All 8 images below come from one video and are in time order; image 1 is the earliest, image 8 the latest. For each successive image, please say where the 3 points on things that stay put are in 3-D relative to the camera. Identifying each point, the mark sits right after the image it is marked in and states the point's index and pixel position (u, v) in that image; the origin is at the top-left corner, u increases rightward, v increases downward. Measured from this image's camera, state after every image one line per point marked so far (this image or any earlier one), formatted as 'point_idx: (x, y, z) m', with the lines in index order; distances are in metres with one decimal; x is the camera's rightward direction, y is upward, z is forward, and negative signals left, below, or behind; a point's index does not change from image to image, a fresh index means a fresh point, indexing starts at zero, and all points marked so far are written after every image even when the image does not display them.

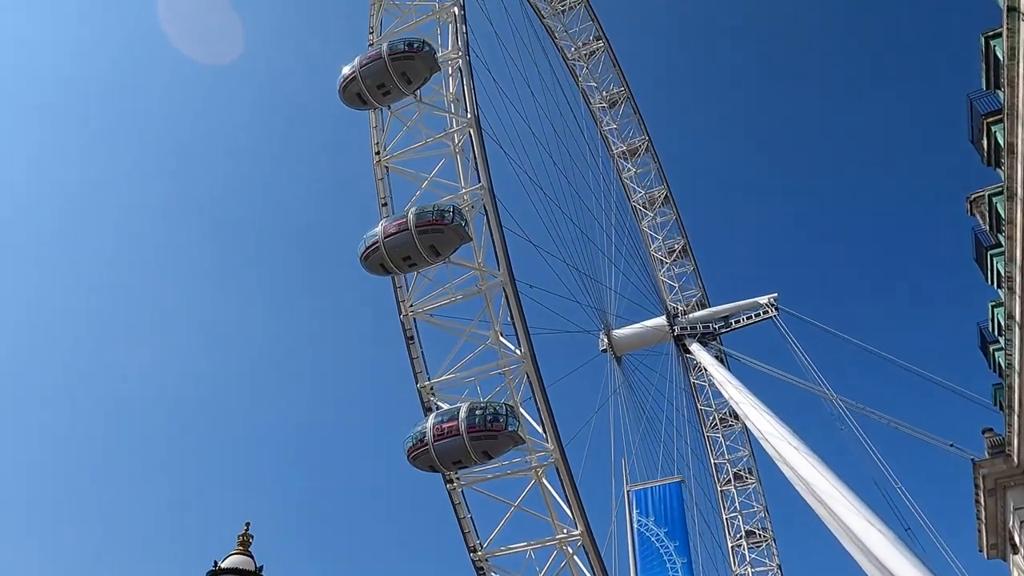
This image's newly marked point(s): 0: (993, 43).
0: (+9.7, +5.7, +14.9) m
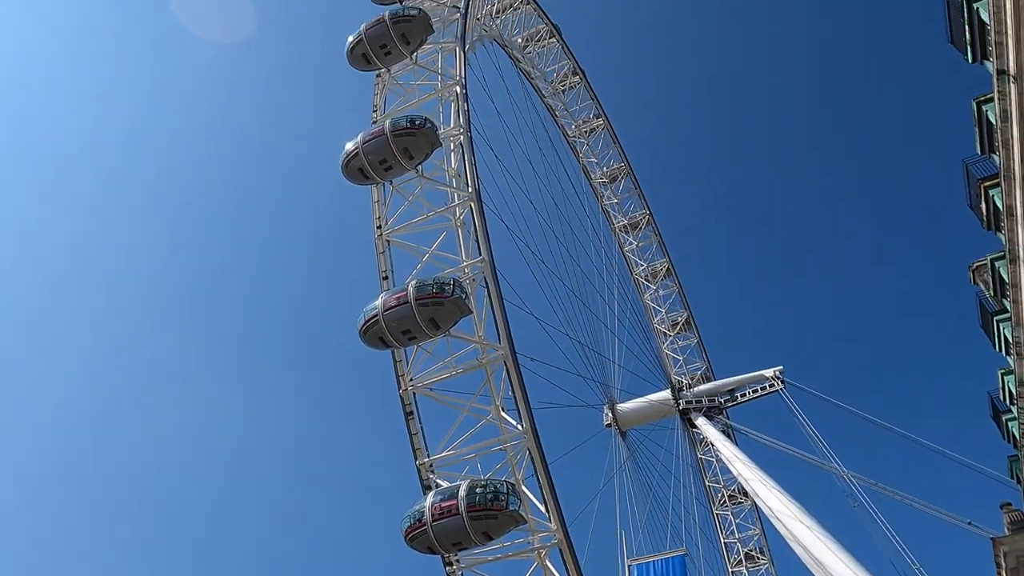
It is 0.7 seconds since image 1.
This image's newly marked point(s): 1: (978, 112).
0: (+9.7, +3.9, +15.0) m
1: (+9.8, +3.8, +15.4) m
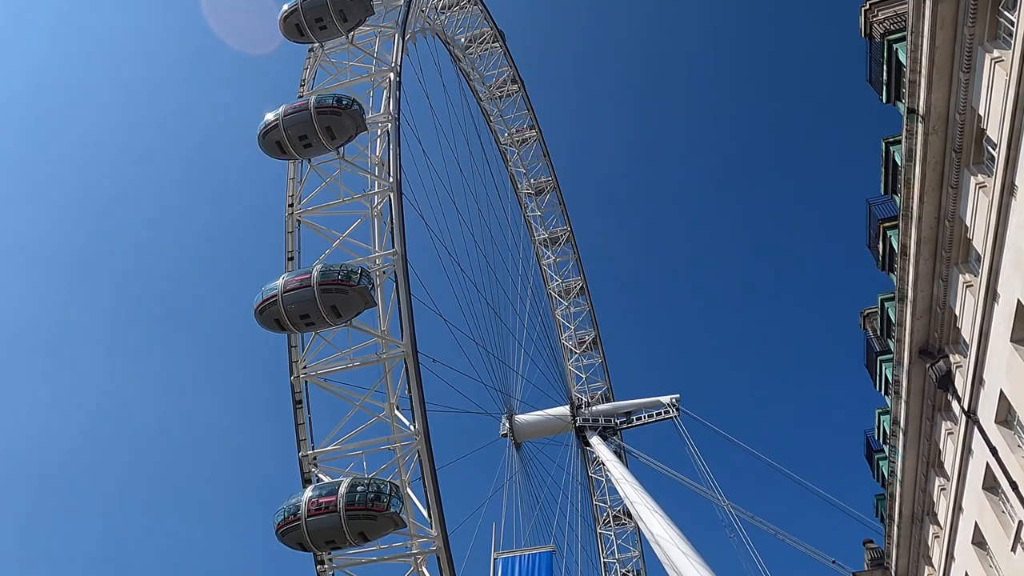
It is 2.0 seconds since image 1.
0: (+8.1, +3.0, +15.5) m
1: (+8.1, +2.9, +15.9) m
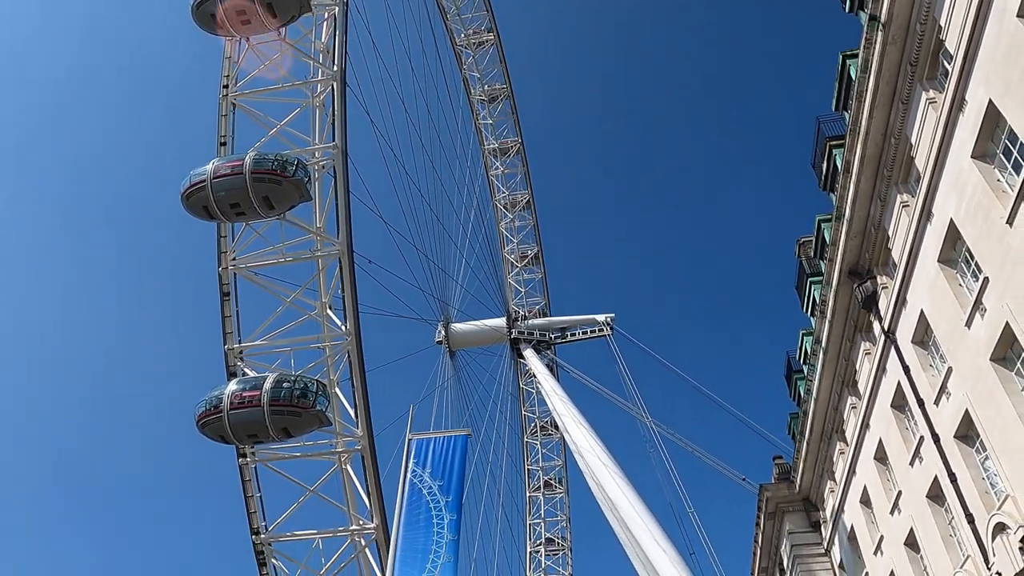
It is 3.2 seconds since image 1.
0: (+6.9, +4.5, +15.1) m
1: (+6.9, +4.5, +15.5) m
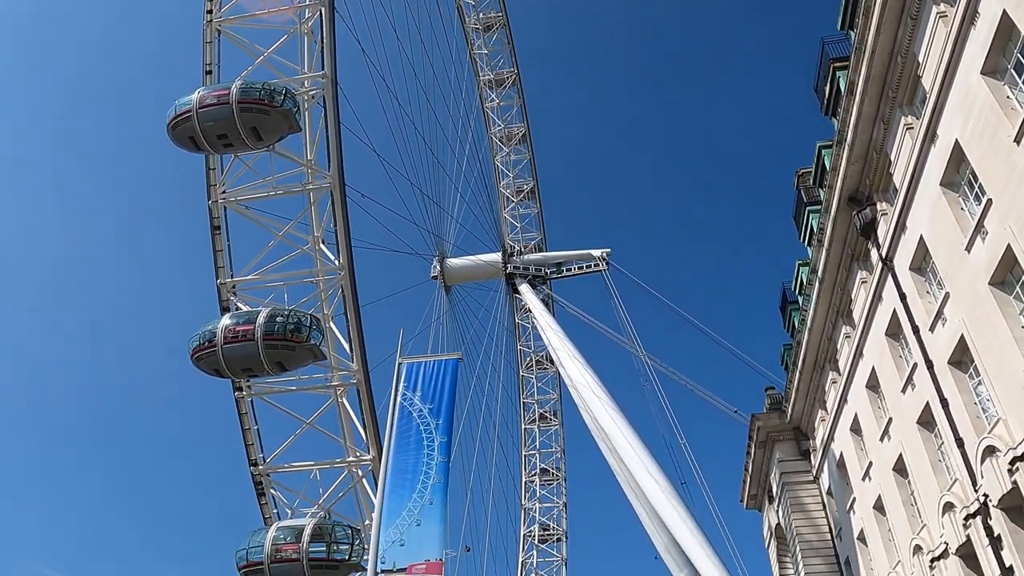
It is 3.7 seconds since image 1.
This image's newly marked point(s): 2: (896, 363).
0: (+6.8, +5.9, +14.4) m
1: (+6.8, +5.9, +14.8) m
2: (+7.3, -1.5, +14.0) m
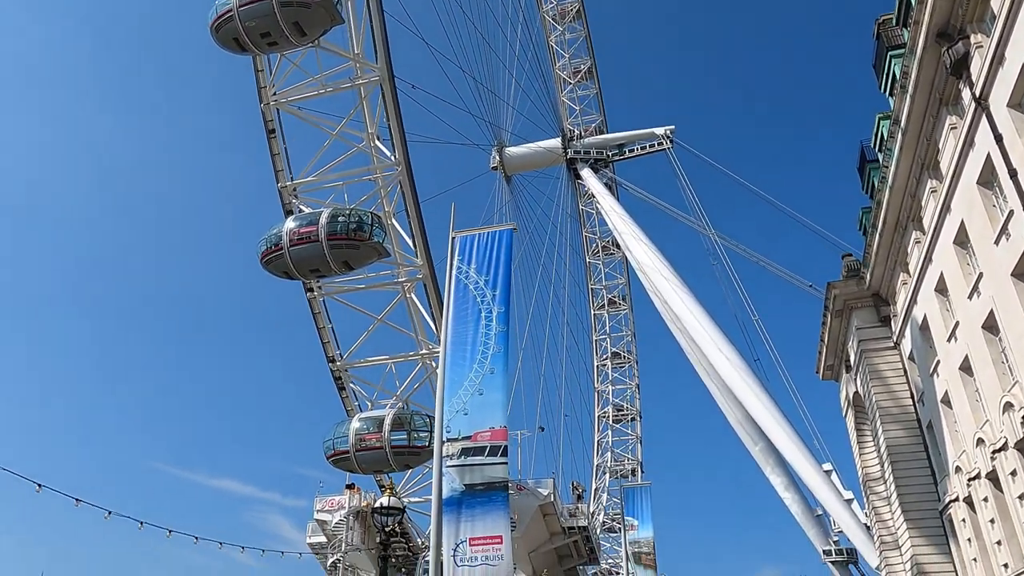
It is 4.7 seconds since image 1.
0: (+7.4, +8.5, +12.3) m
1: (+7.4, +8.6, +12.7) m
2: (+8.3, +1.2, +12.9) m
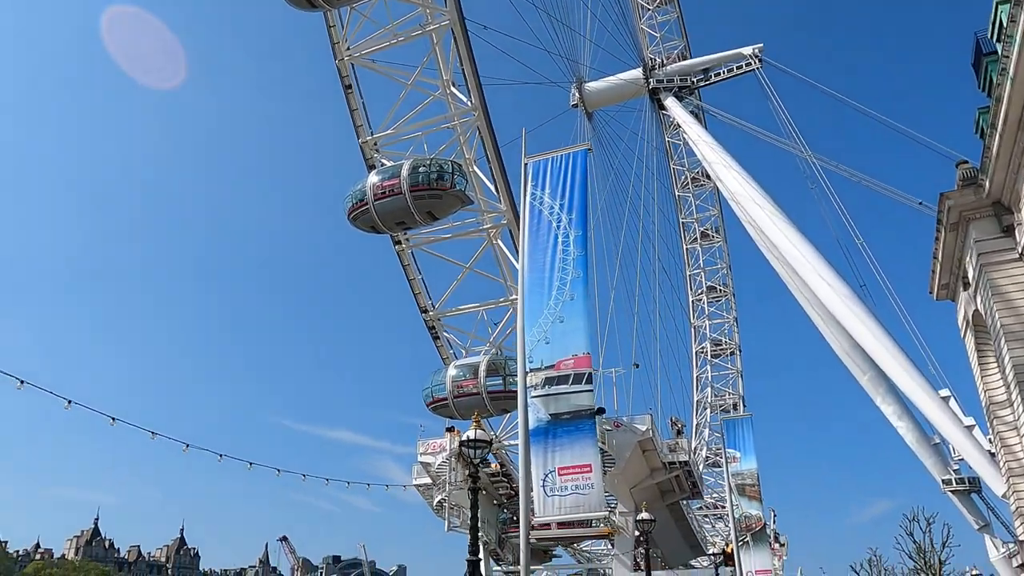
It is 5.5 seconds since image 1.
0: (+8.0, +9.9, +10.3) m
1: (+8.1, +10.0, +10.7) m
2: (+9.5, +2.7, +11.2) m
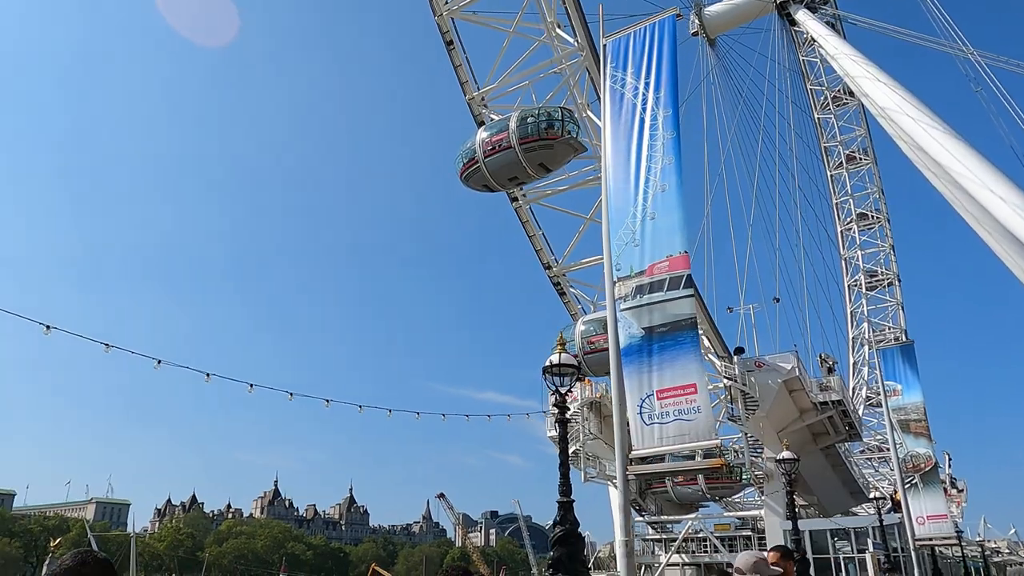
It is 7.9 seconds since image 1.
0: (+8.1, +11.3, +7.3) m
1: (+8.2, +11.4, +7.7) m
2: (+10.4, +4.3, +8.3) m
